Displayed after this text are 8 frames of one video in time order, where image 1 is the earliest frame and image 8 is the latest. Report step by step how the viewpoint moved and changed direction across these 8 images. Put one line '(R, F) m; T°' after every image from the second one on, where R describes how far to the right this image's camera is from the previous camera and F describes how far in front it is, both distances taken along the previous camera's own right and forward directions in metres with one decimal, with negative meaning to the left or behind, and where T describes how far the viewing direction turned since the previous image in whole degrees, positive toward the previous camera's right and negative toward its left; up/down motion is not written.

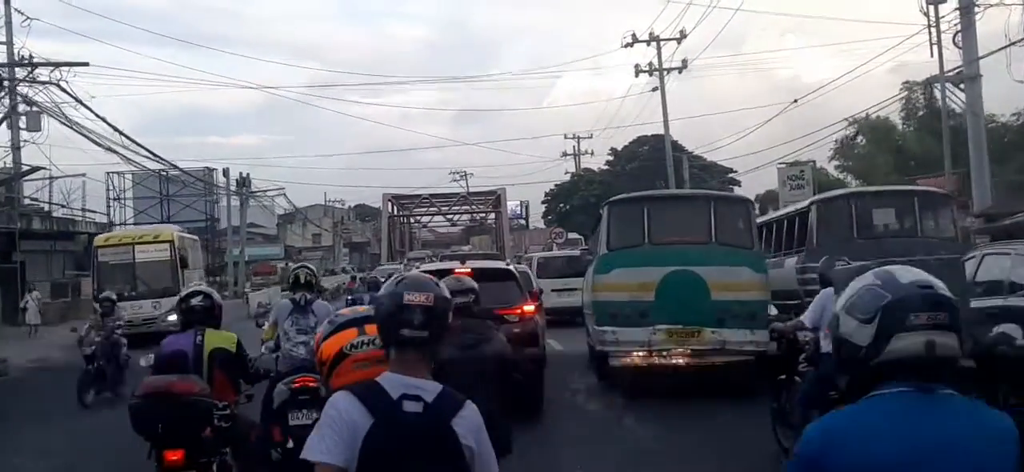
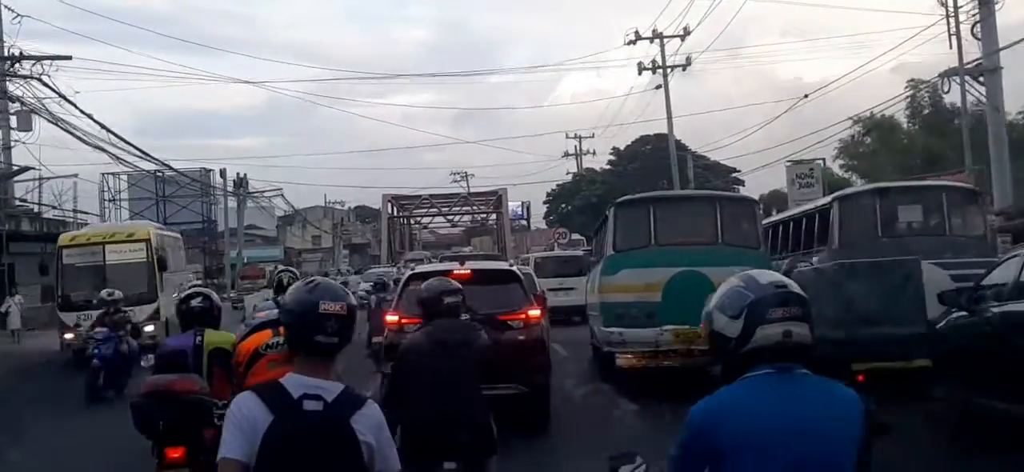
(0.0, +0.6) m; 0°
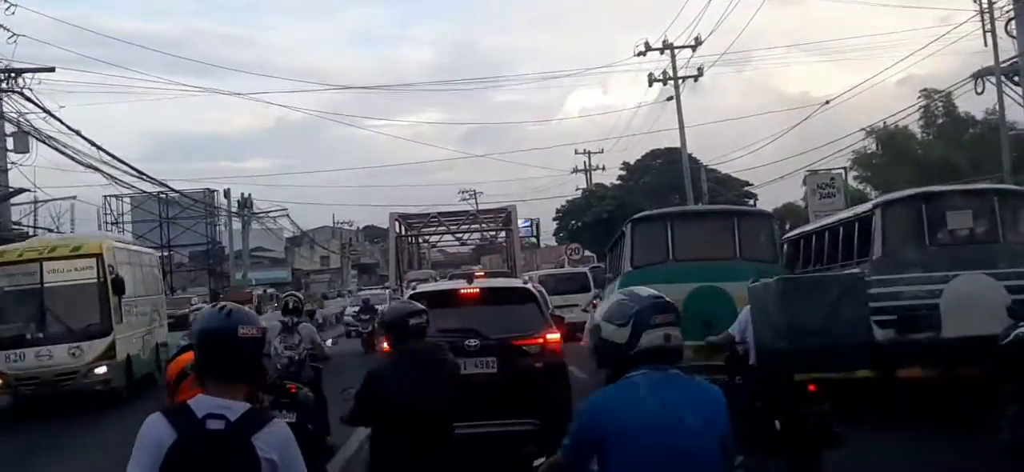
(0.0, +0.8) m; -1°
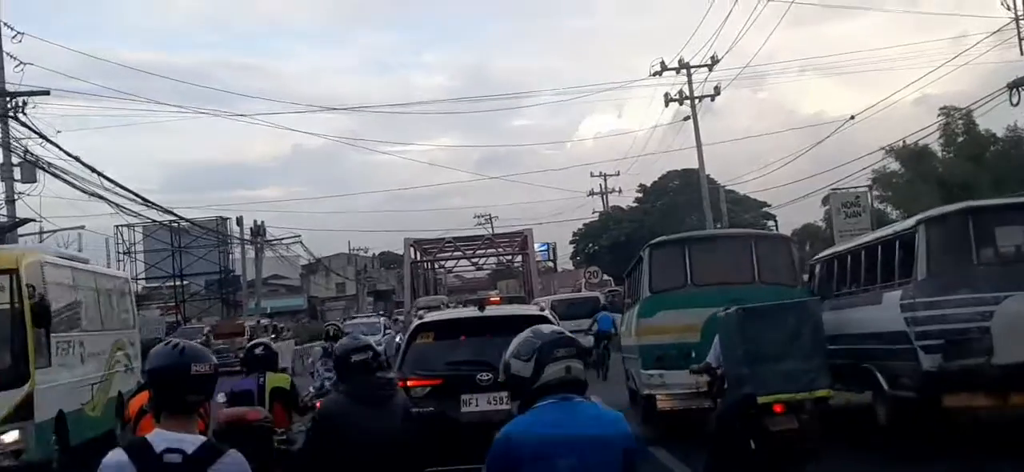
(0.0, +0.6) m; -1°
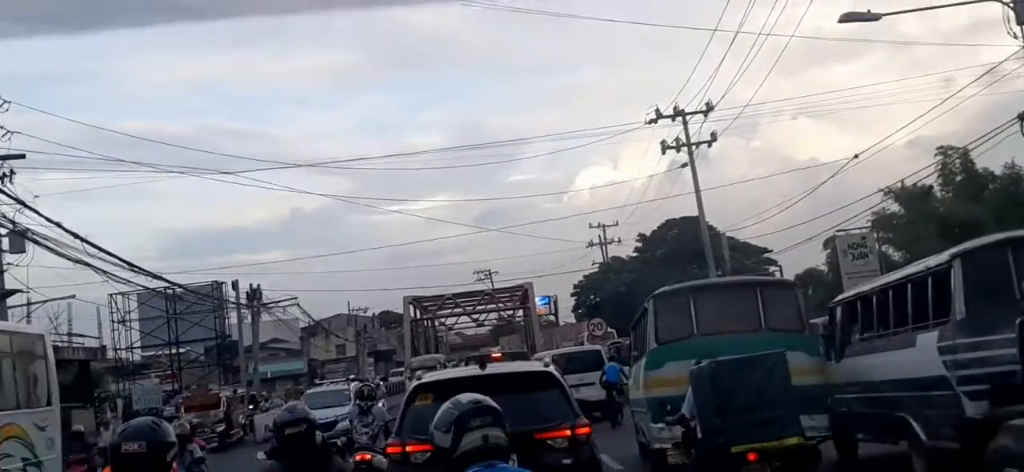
(0.0, +0.5) m; 0°
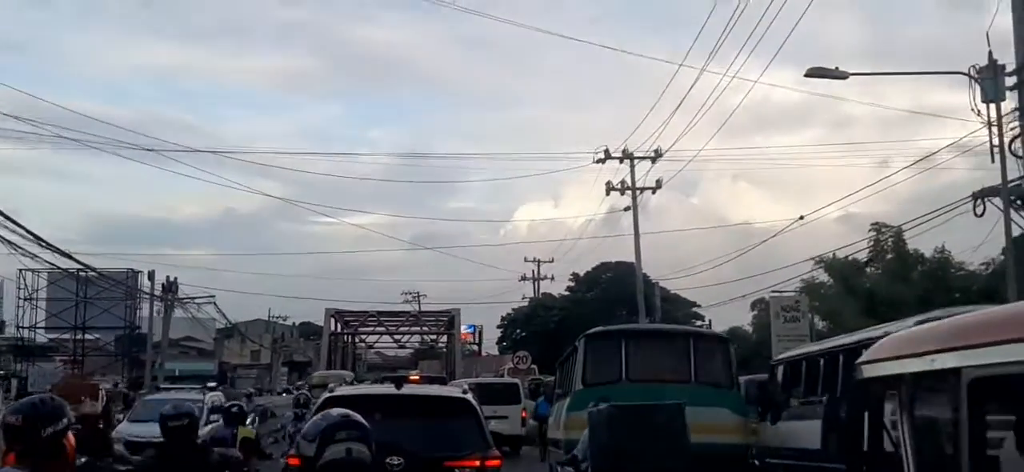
(0.0, +0.6) m; +3°
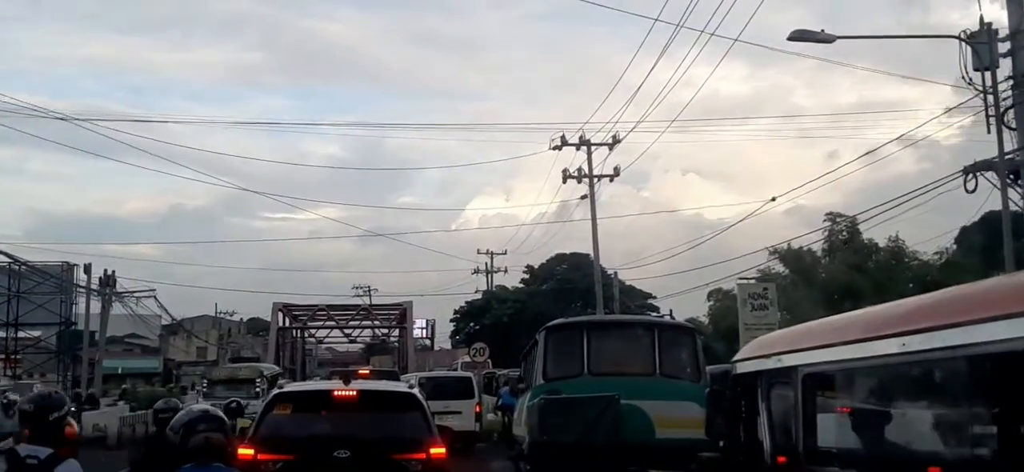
(-0.1, +1.0) m; +3°
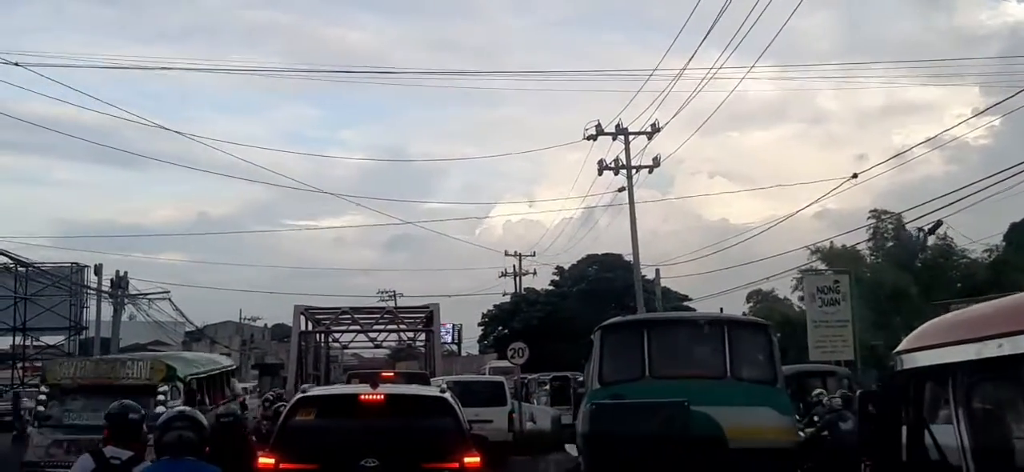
(-0.2, +2.0) m; -1°
